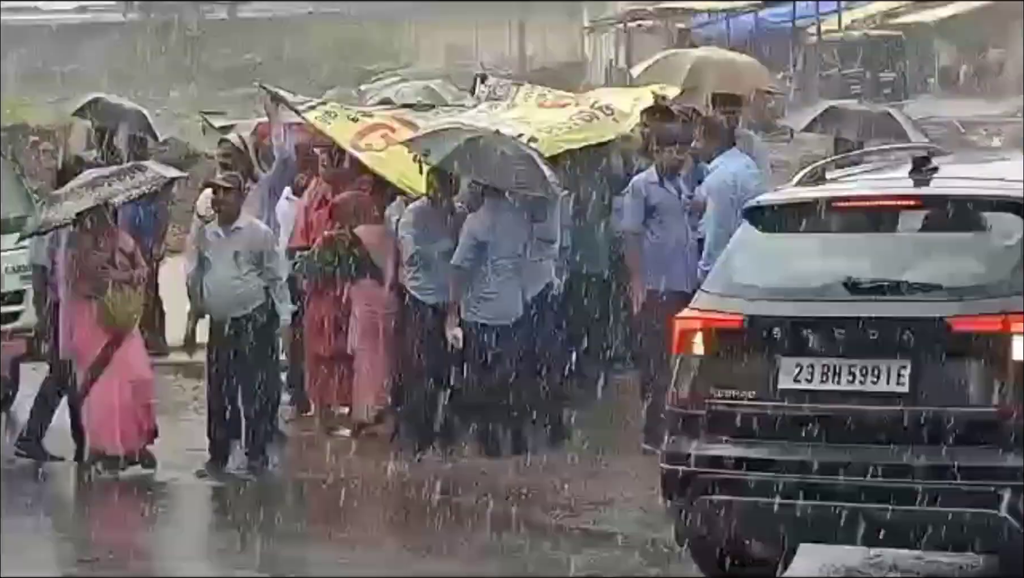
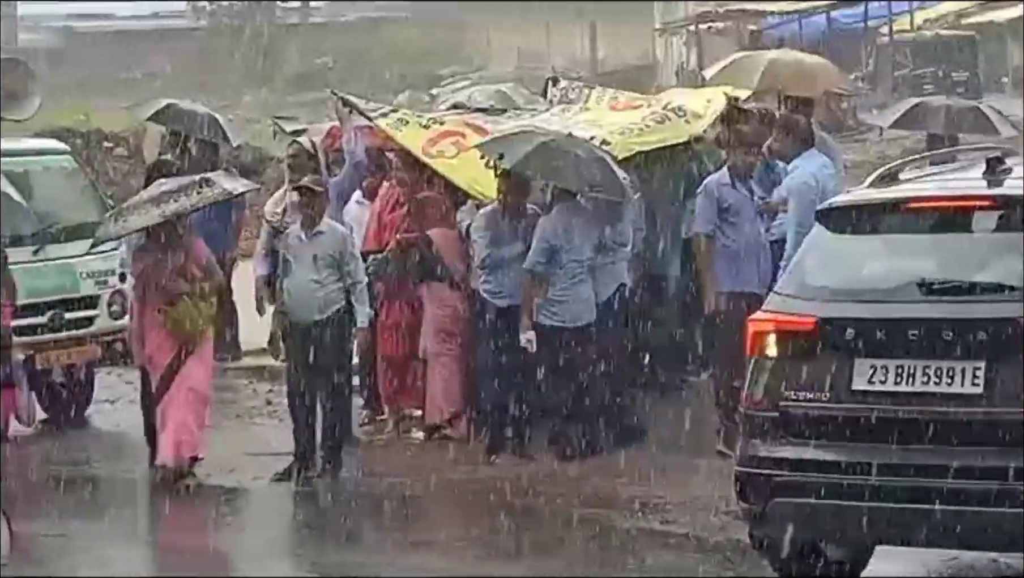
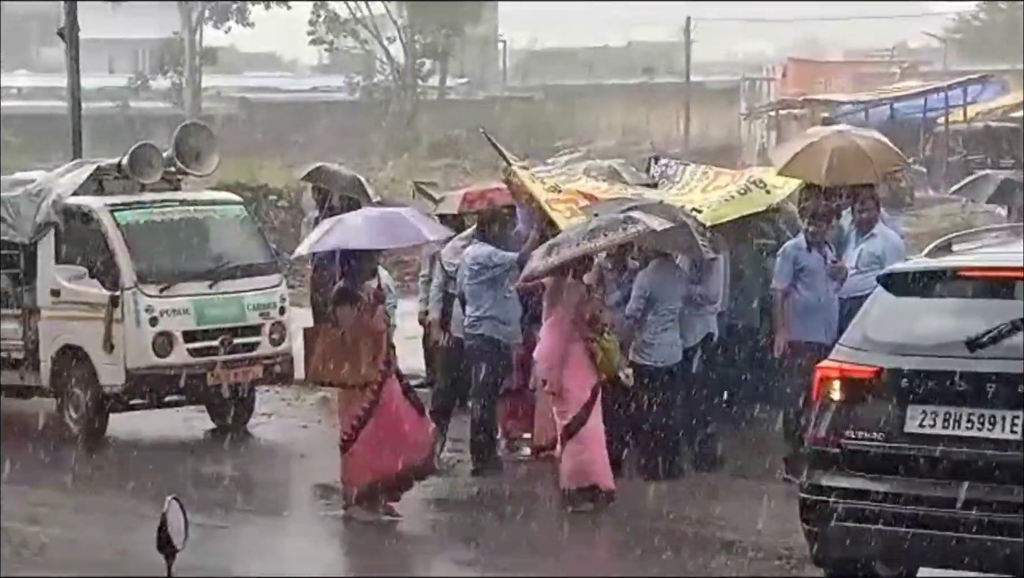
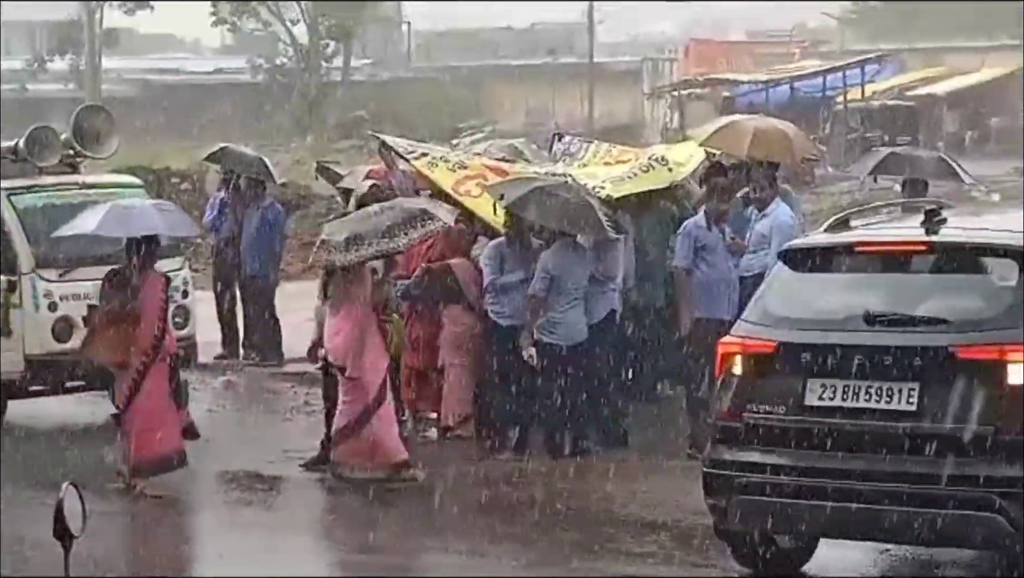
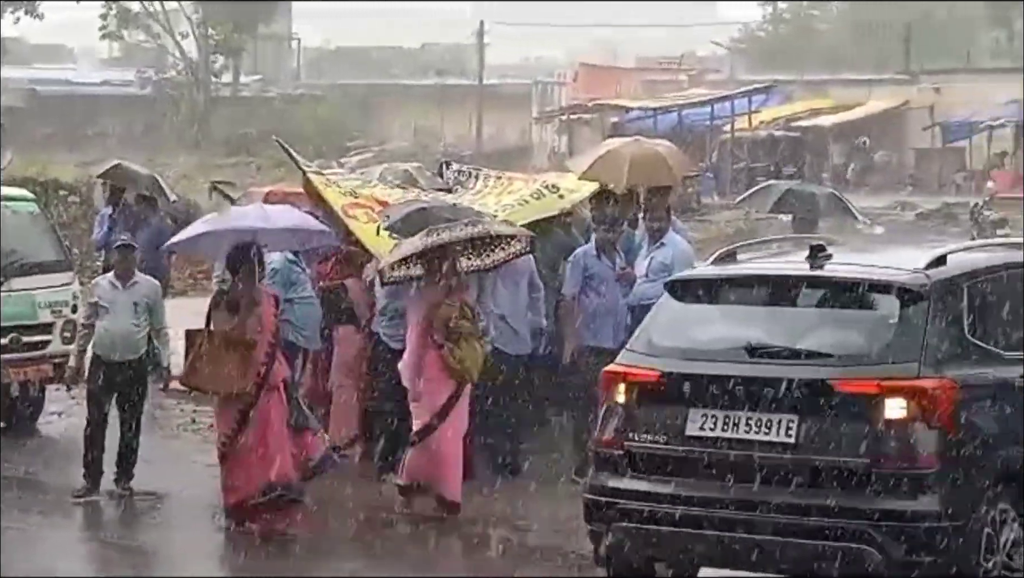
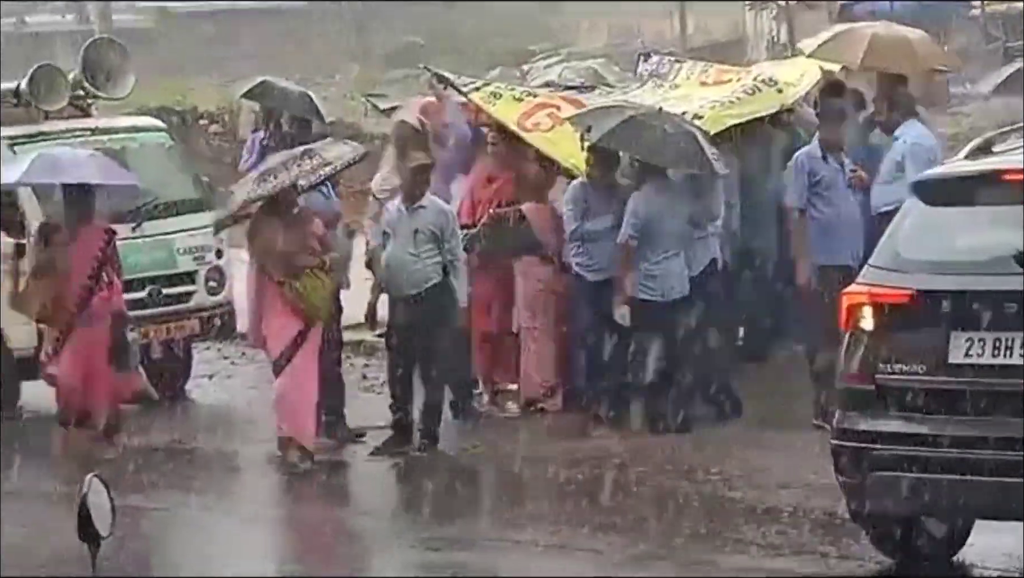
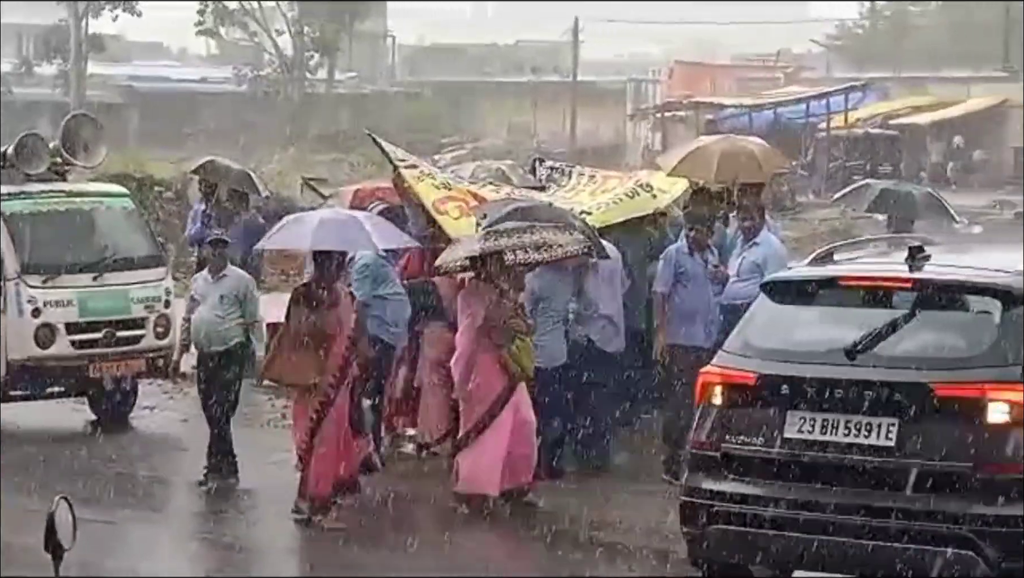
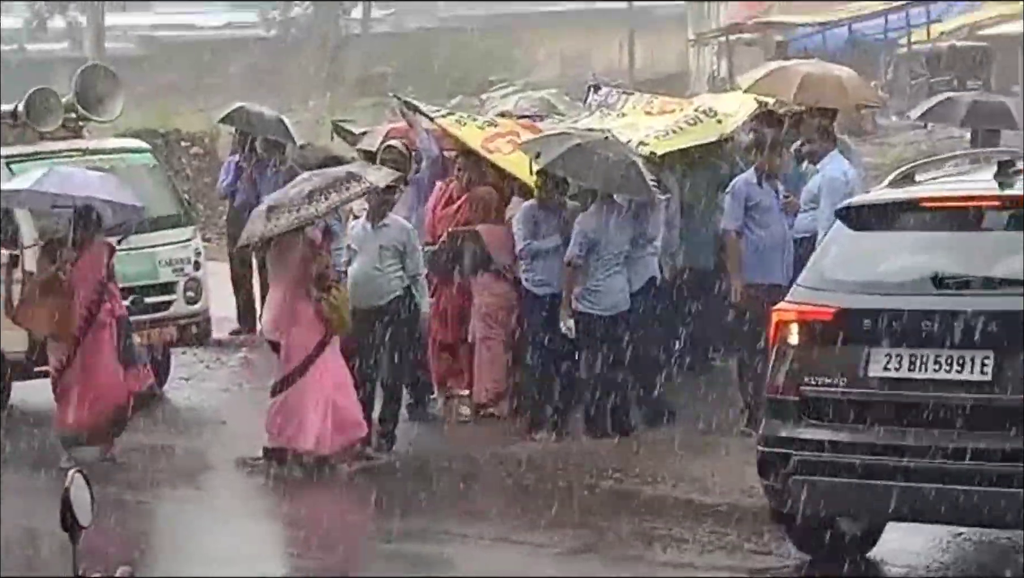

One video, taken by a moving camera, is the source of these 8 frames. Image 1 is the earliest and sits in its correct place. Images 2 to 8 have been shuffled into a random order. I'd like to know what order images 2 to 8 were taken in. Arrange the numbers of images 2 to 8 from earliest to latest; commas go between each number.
2, 6, 8, 4, 3, 7, 5
